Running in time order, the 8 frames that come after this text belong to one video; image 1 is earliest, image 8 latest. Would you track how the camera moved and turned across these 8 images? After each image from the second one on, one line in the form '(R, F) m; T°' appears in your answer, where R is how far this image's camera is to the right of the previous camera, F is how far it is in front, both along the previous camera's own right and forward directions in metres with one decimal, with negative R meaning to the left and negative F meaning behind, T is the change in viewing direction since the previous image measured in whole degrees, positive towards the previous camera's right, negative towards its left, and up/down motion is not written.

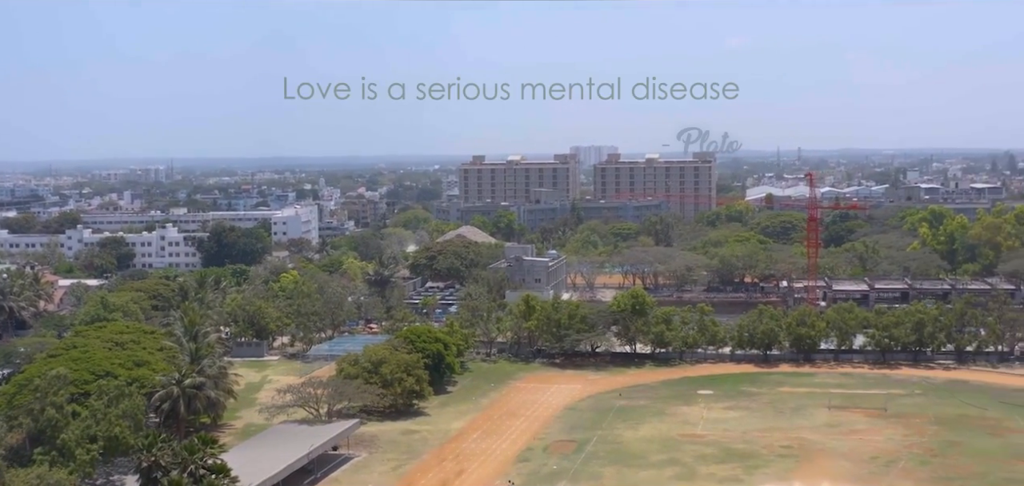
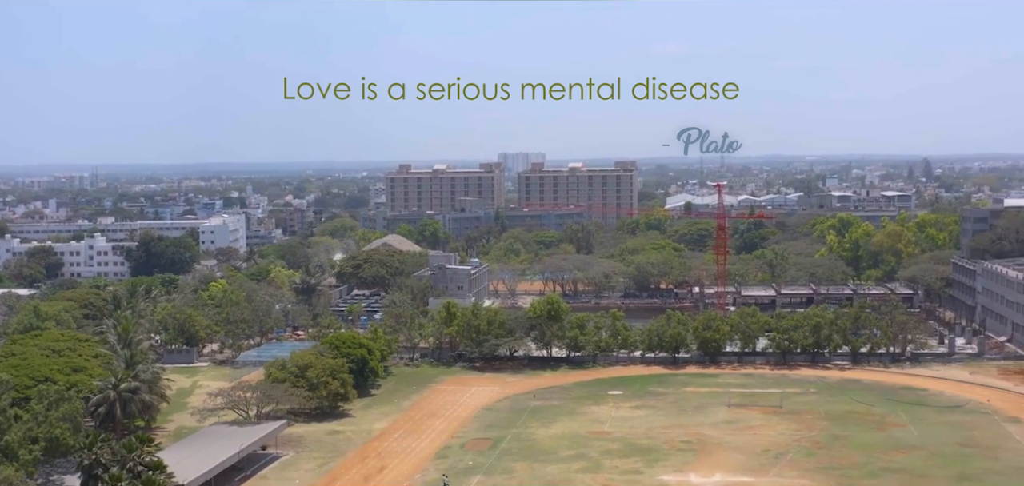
(+0.4, -2.3) m; +4°
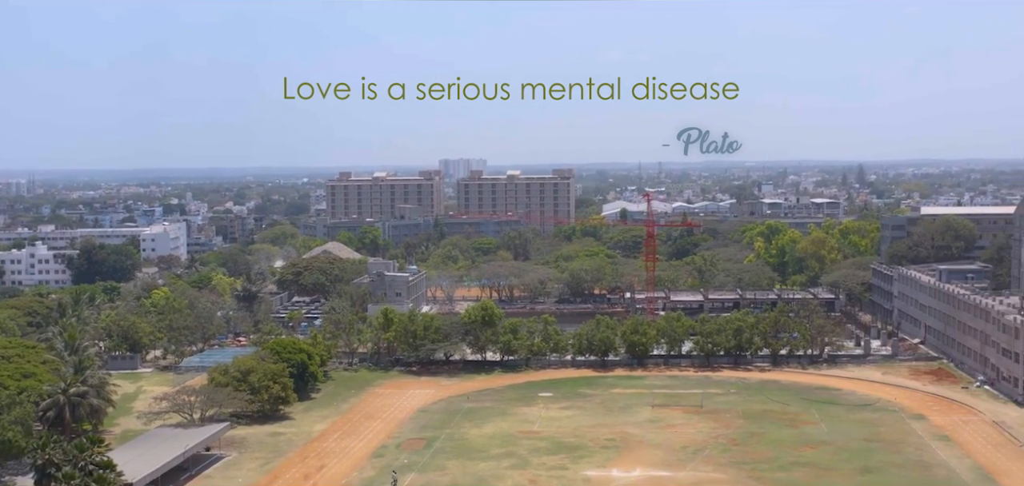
(+0.3, -2.1) m; +4°
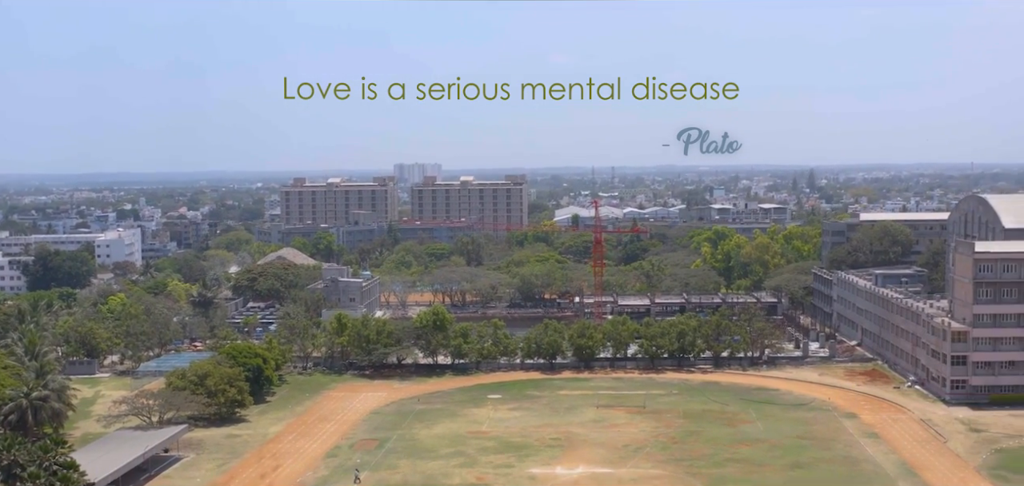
(+0.3, -1.7) m; +3°
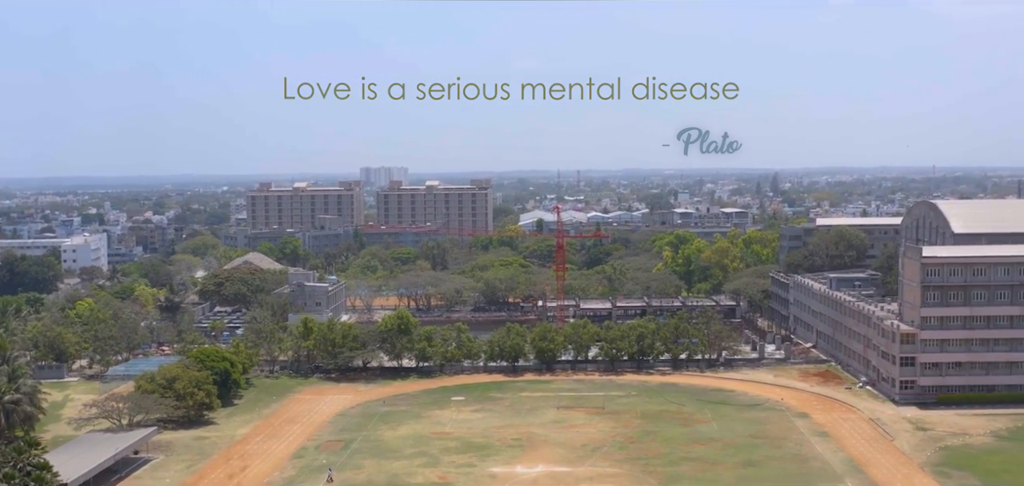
(+0.2, -1.4) m; +2°
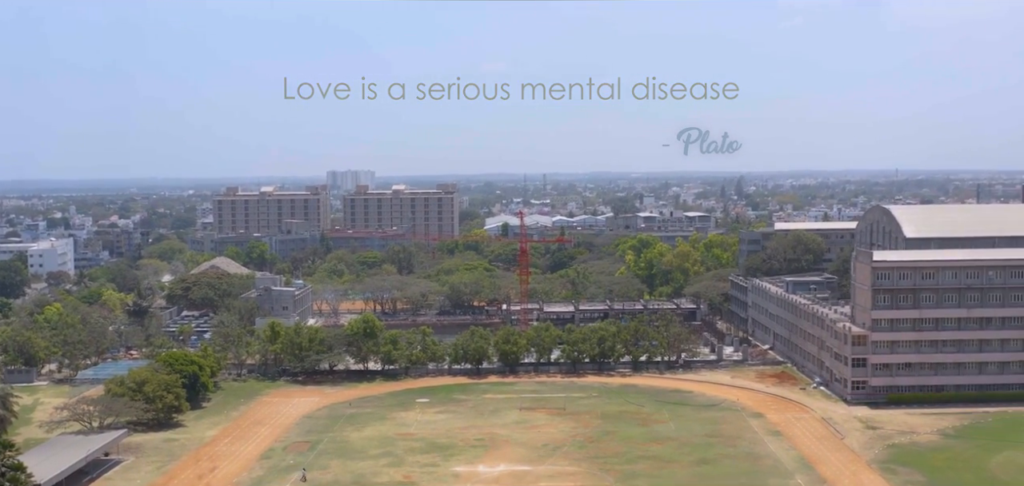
(+0.2, -1.4) m; +2°
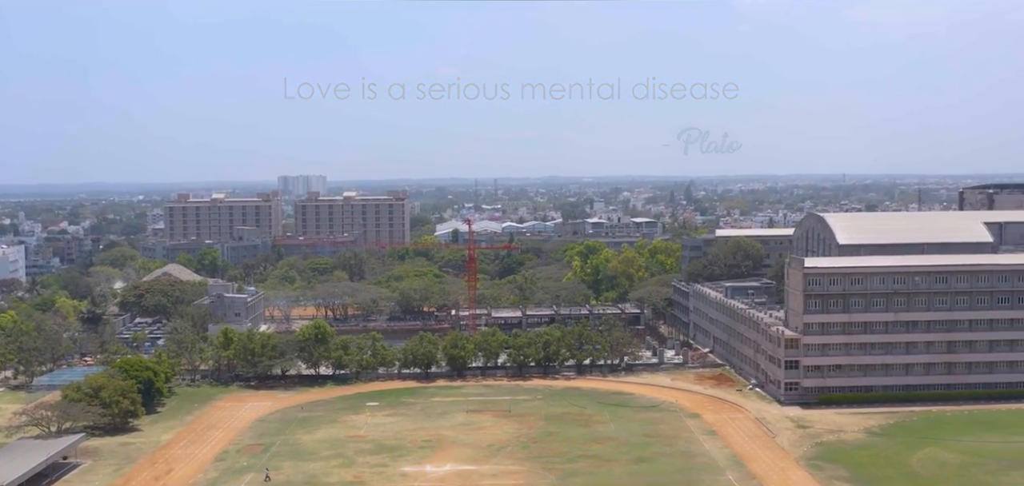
(+0.3, -2.2) m; +3°
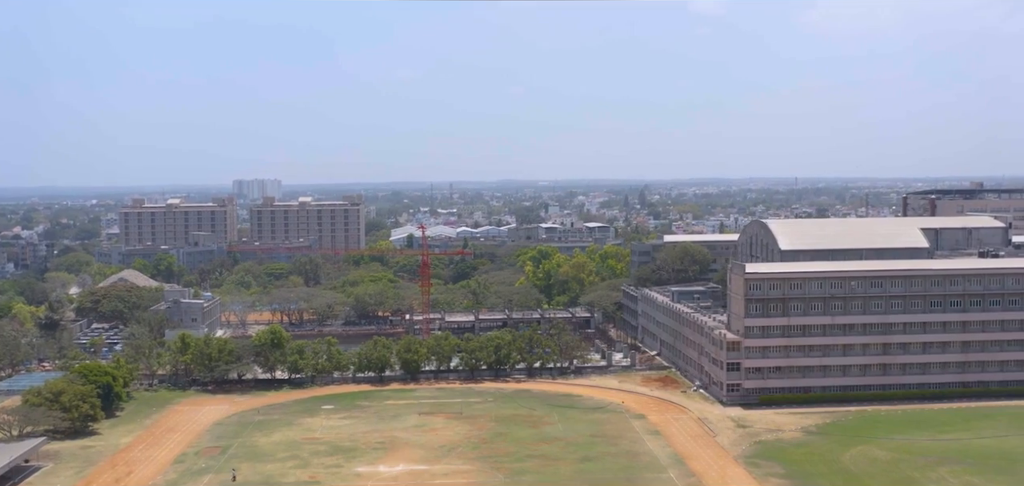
(+0.3, -2.1) m; +3°
